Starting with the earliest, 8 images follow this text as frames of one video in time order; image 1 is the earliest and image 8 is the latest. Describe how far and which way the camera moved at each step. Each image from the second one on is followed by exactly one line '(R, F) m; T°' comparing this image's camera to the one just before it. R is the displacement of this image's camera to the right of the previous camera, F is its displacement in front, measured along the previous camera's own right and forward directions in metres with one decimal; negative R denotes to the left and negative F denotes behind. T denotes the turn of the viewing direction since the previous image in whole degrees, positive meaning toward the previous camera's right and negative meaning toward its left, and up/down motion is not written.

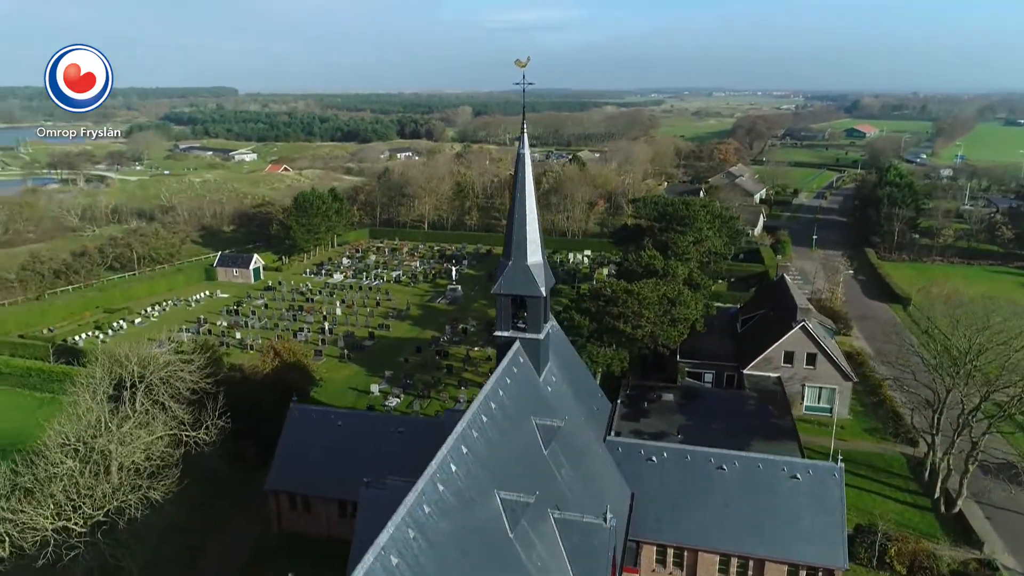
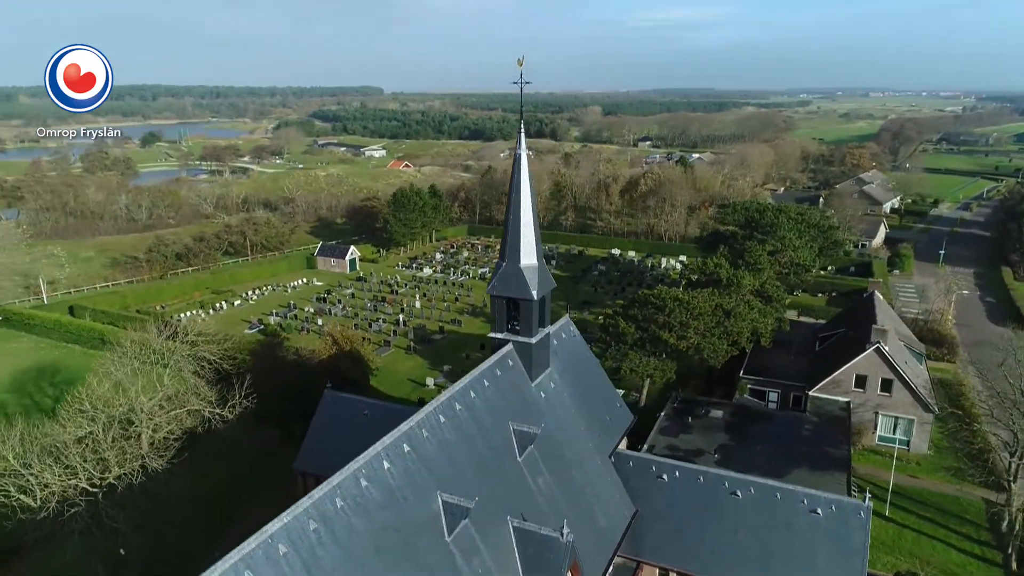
(+4.0, +0.7) m; -10°
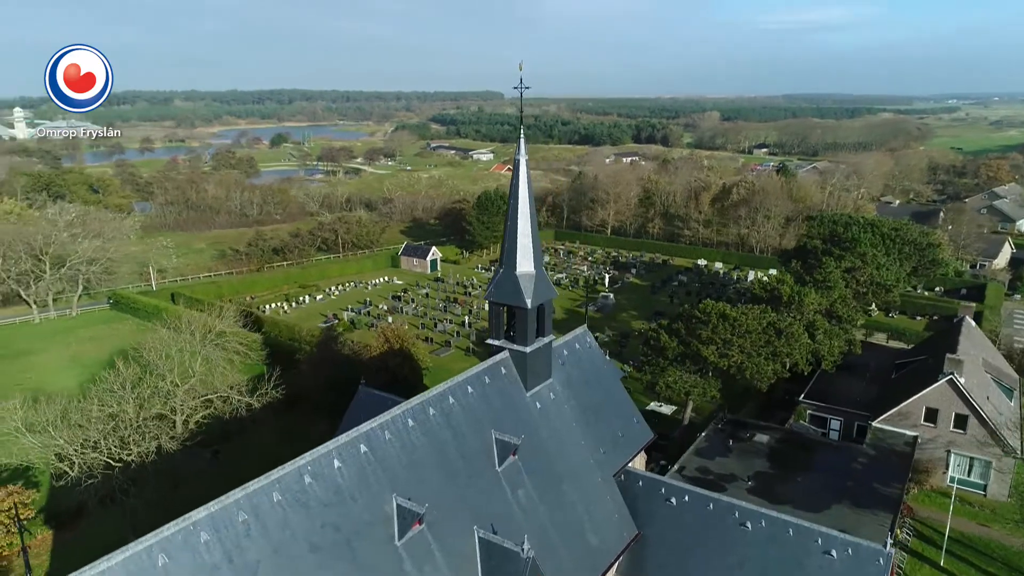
(+3.4, +0.5) m; -9°
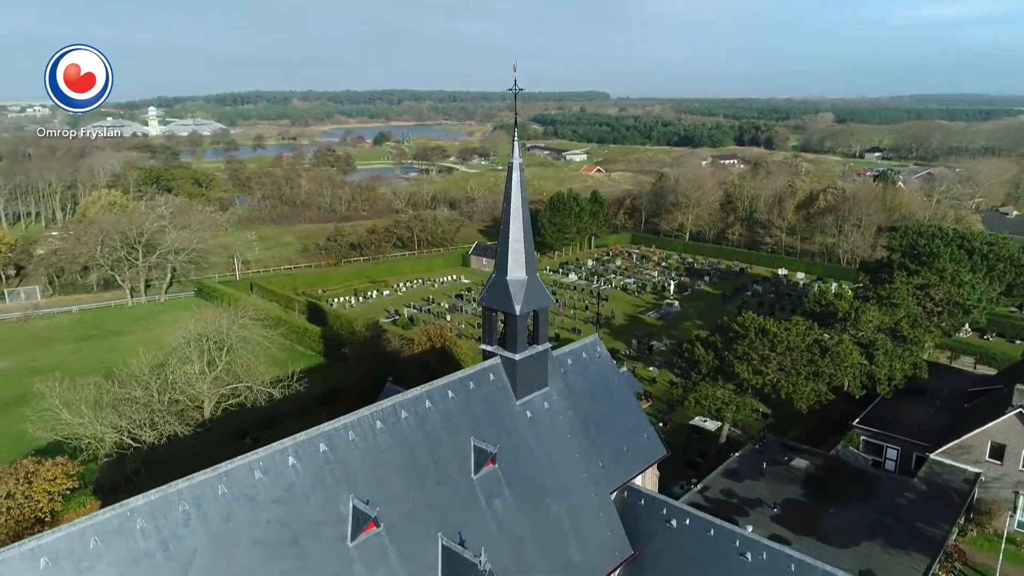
(+3.1, +0.6) m; -8°
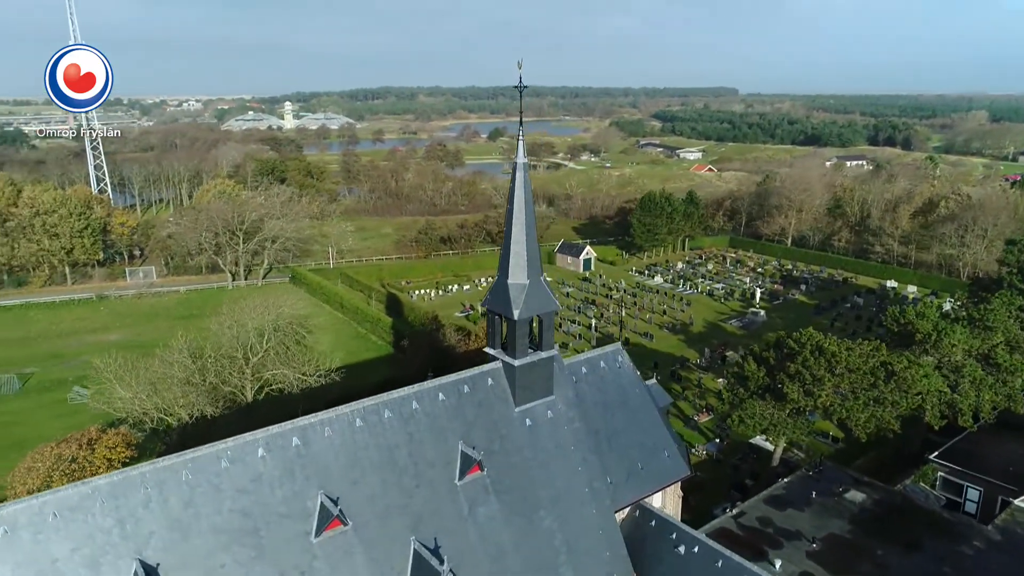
(+3.2, +0.9) m; -9°
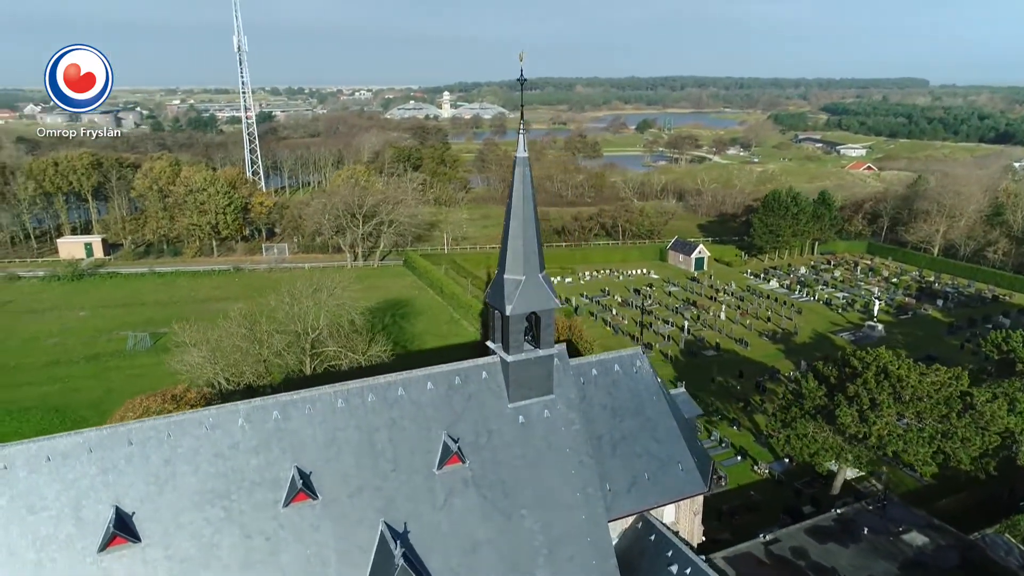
(+4.2, +0.6) m; -12°
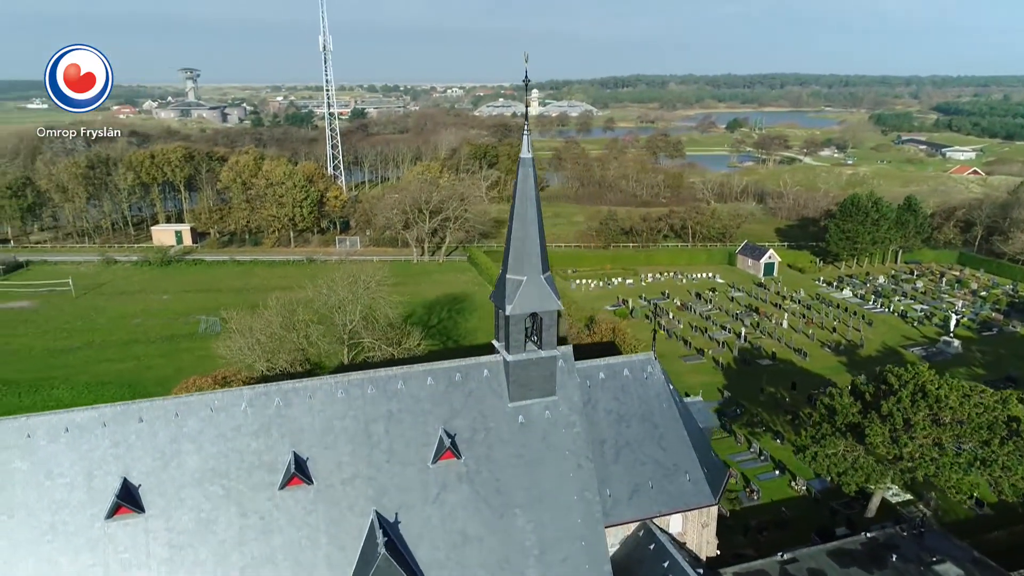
(+2.4, 0.0) m; -7°
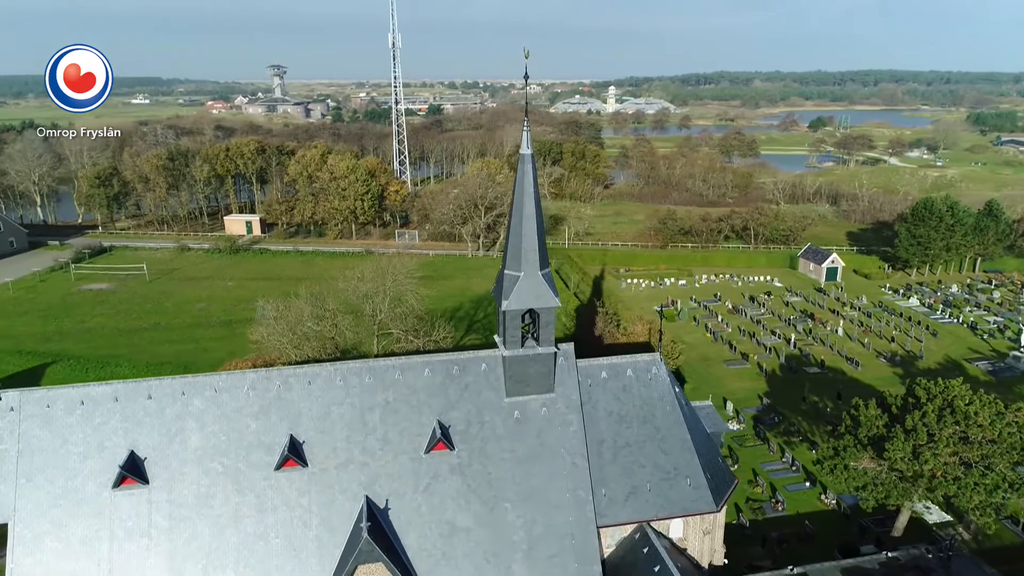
(+2.2, 0.0) m; -6°
